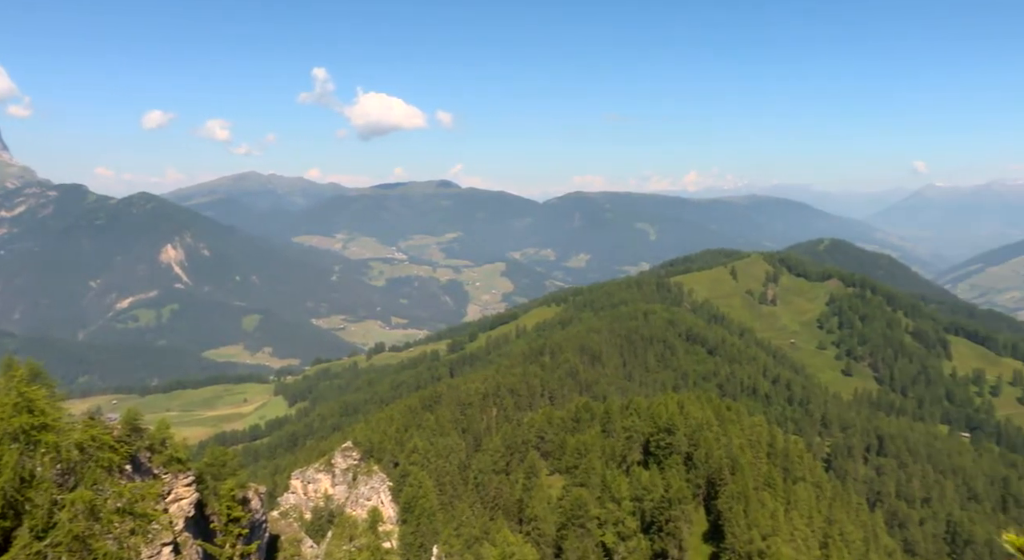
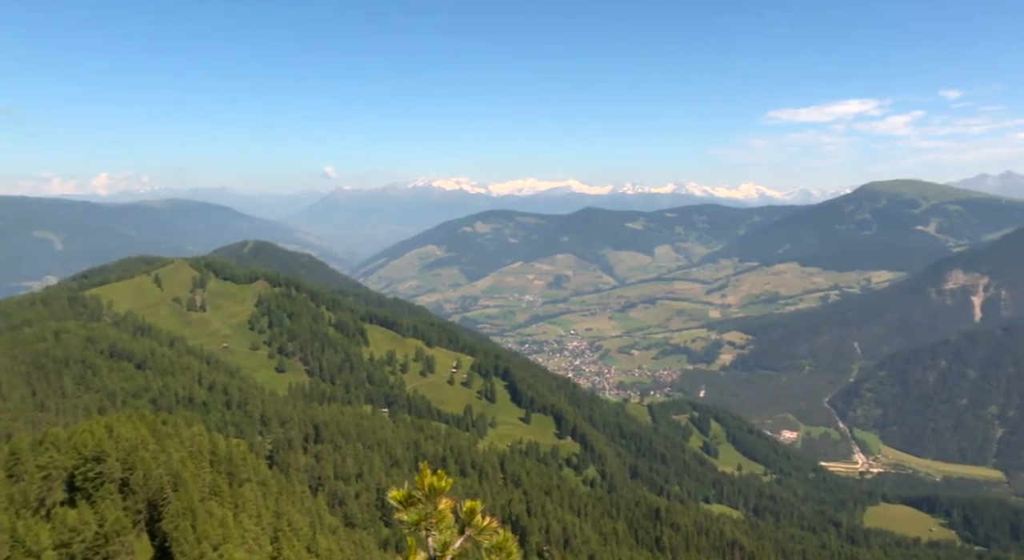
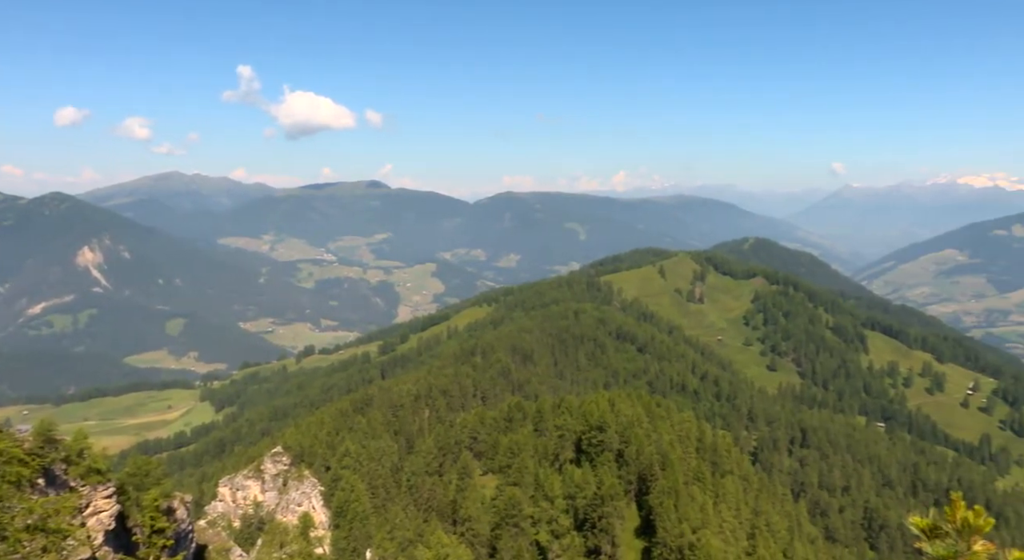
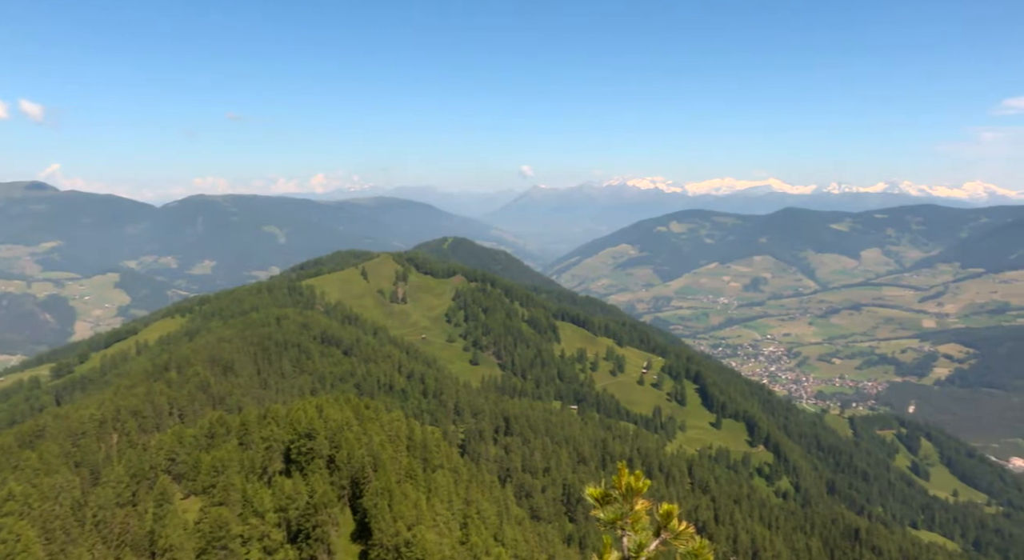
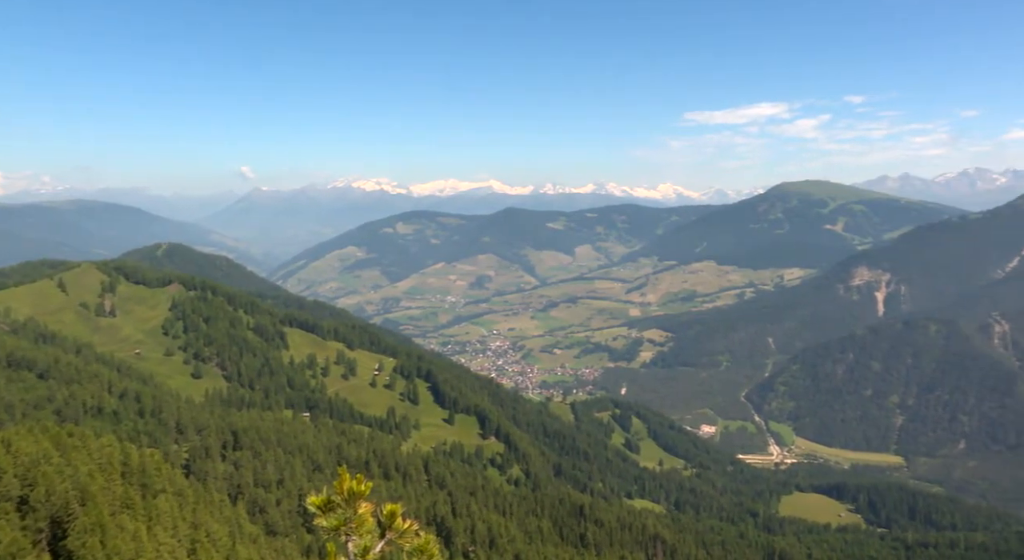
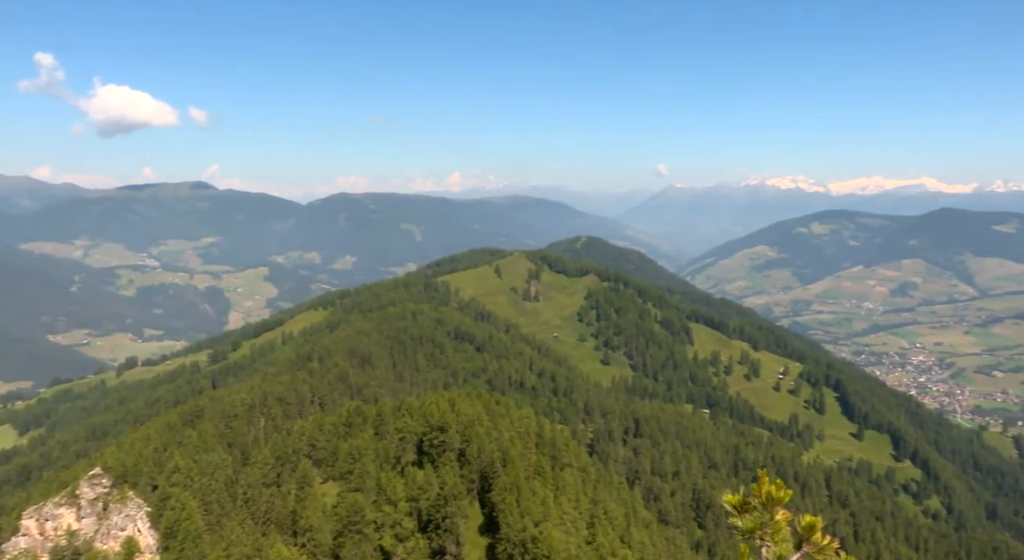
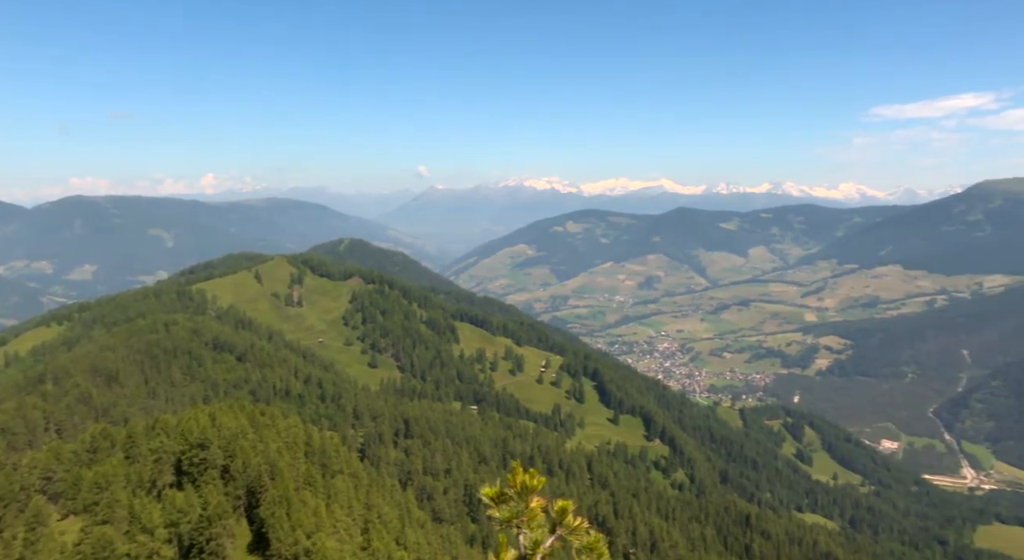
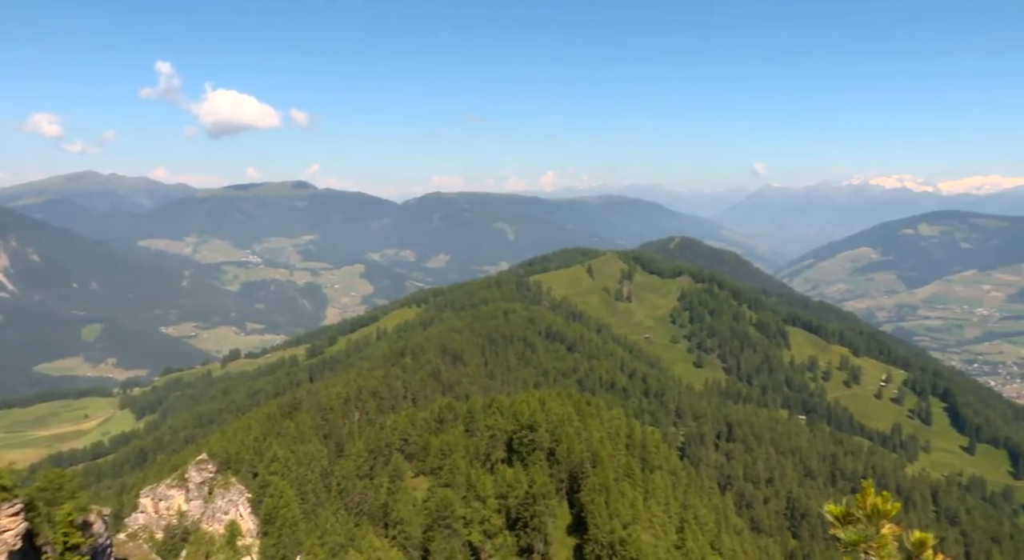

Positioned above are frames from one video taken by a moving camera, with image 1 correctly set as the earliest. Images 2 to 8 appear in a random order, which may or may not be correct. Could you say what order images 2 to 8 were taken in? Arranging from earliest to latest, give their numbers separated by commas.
3, 8, 6, 4, 7, 2, 5
